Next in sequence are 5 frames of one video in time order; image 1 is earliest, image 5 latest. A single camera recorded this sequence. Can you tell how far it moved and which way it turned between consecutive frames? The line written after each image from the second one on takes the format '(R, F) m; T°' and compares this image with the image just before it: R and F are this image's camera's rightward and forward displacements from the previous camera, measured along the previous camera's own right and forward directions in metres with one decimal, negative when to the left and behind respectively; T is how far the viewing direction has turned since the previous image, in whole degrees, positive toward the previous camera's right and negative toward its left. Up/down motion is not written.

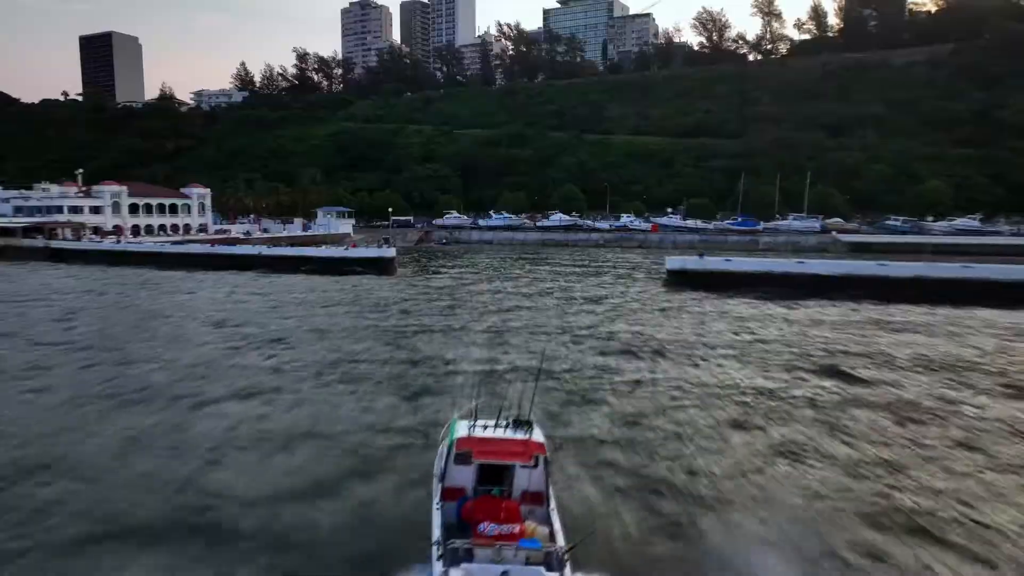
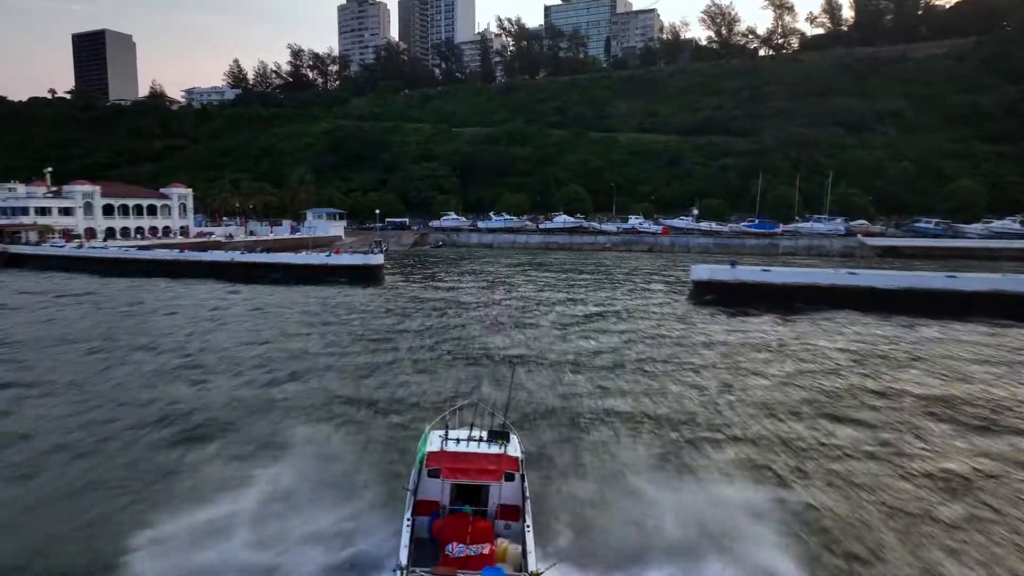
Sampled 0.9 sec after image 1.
(0.0, +4.9) m; 0°
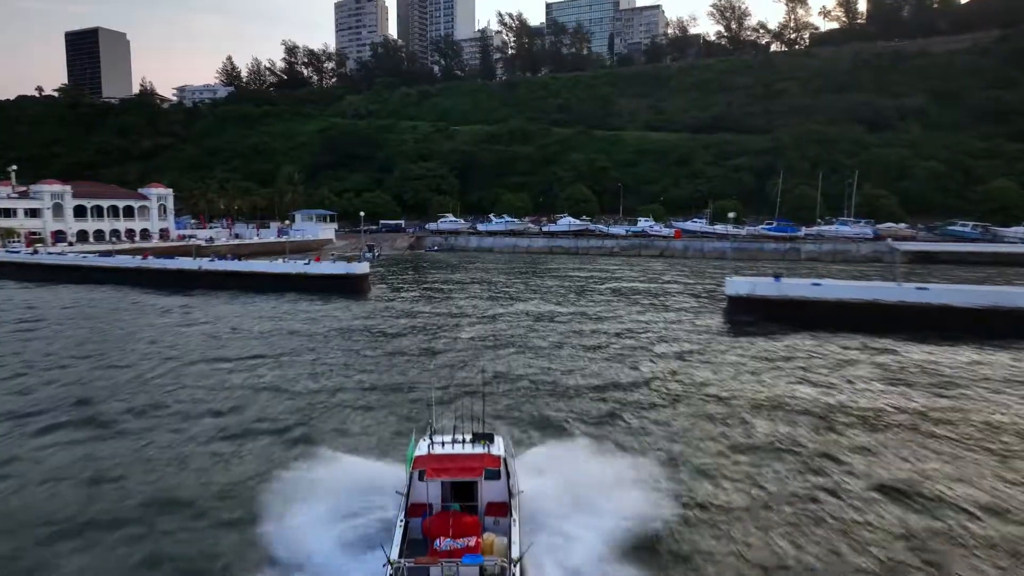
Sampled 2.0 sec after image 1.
(-0.1, +4.7) m; 0°
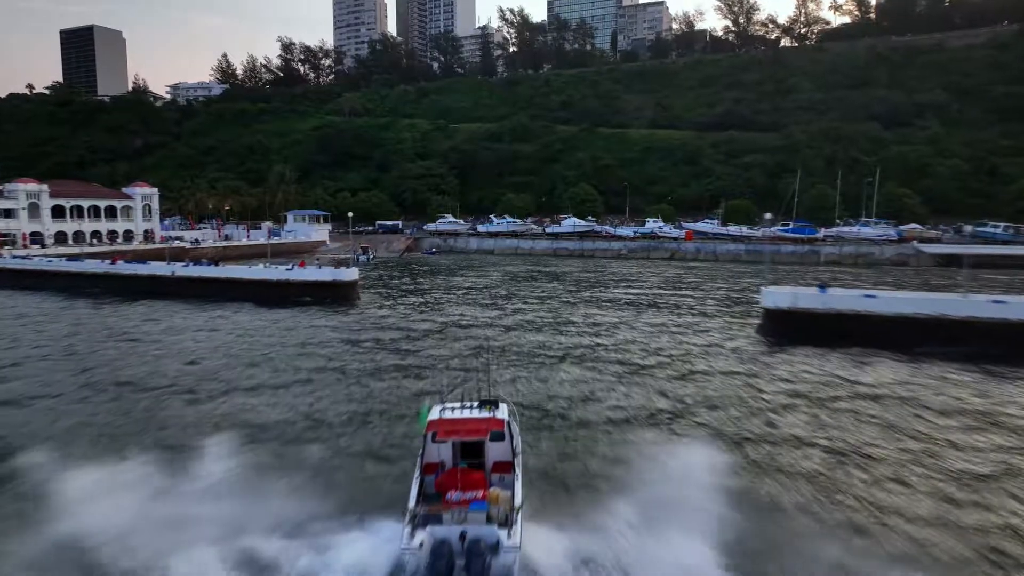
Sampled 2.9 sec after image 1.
(-0.2, +3.4) m; 0°
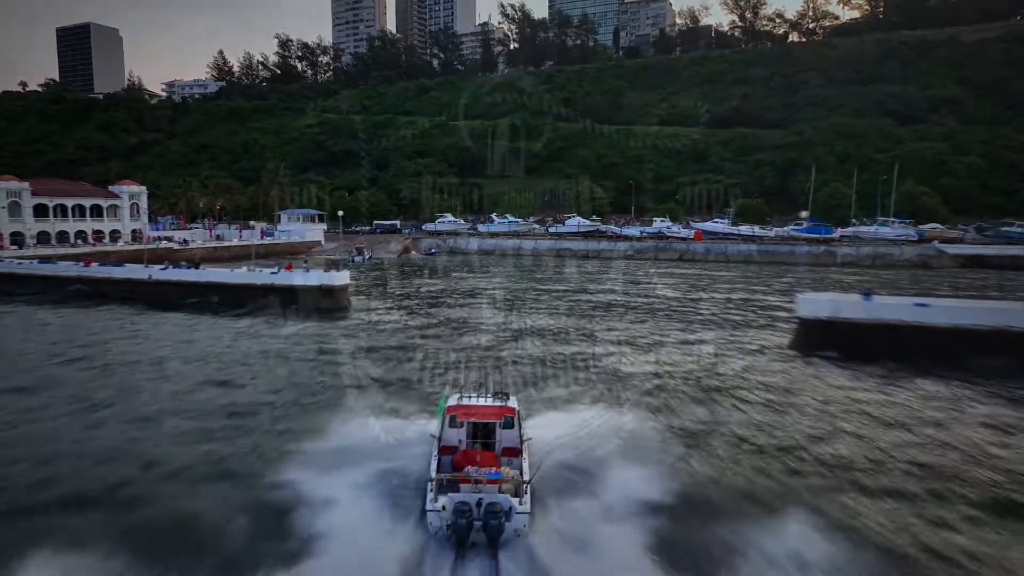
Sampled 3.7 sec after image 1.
(-0.2, +2.5) m; 0°
